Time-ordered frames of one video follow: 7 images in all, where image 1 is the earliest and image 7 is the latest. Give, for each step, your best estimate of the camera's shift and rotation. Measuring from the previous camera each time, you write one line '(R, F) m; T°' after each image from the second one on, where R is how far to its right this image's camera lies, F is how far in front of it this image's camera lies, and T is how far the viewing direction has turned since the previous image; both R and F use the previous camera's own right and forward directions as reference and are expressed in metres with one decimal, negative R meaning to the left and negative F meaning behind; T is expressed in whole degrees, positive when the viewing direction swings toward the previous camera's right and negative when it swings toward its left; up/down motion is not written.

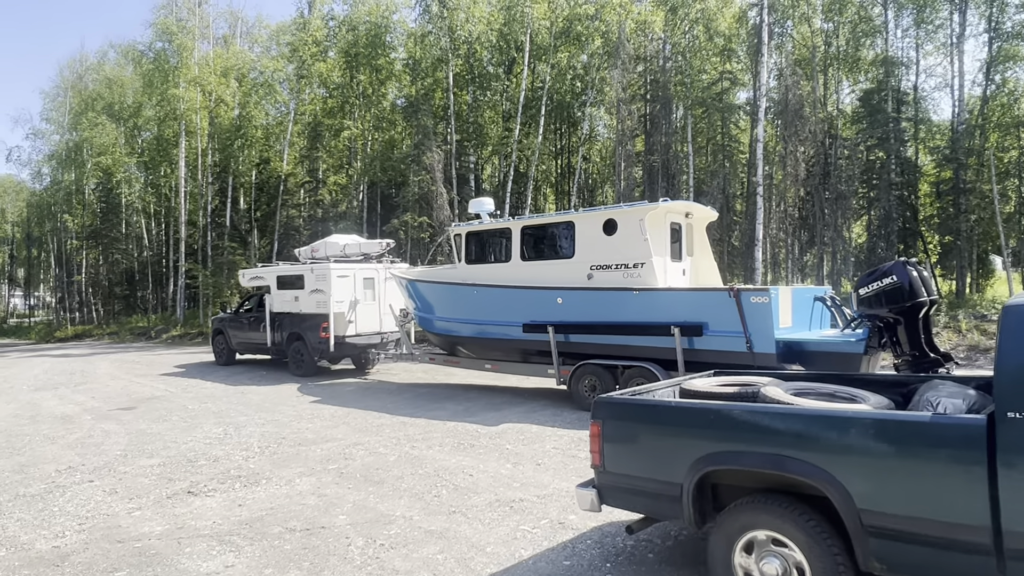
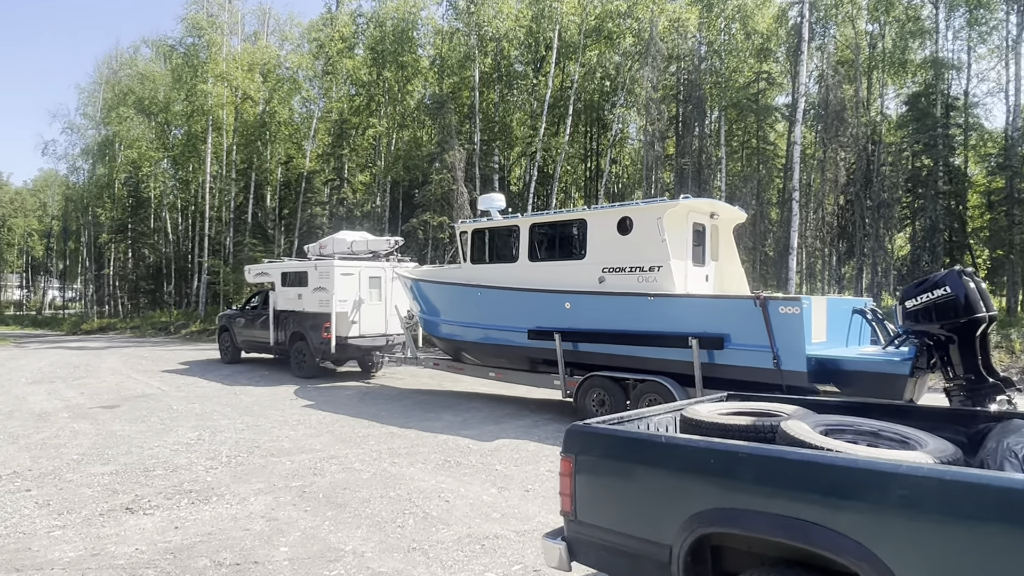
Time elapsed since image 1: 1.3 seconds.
(+0.3, +0.8) m; -3°
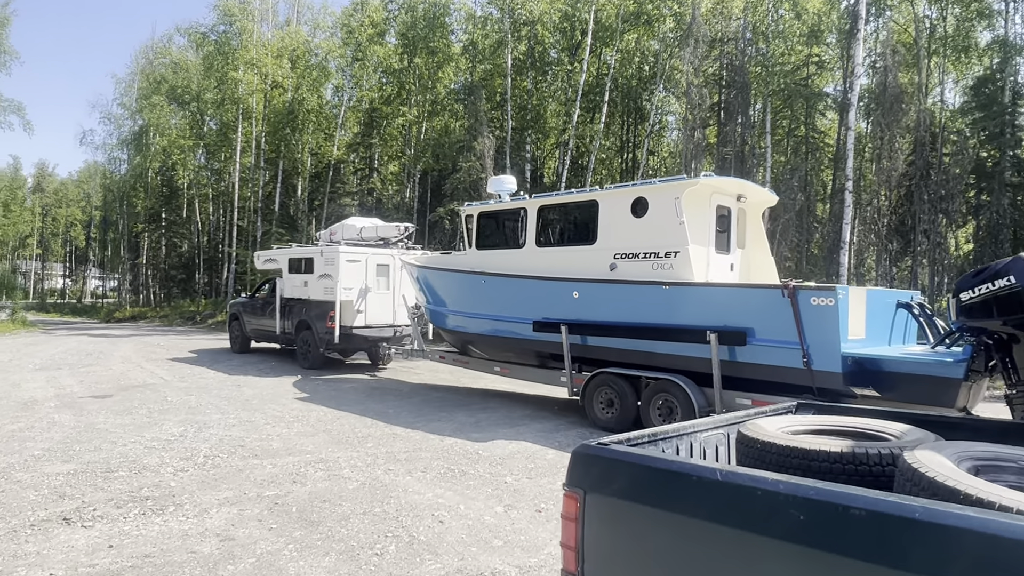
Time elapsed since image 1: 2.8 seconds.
(+0.2, +0.9) m; -3°
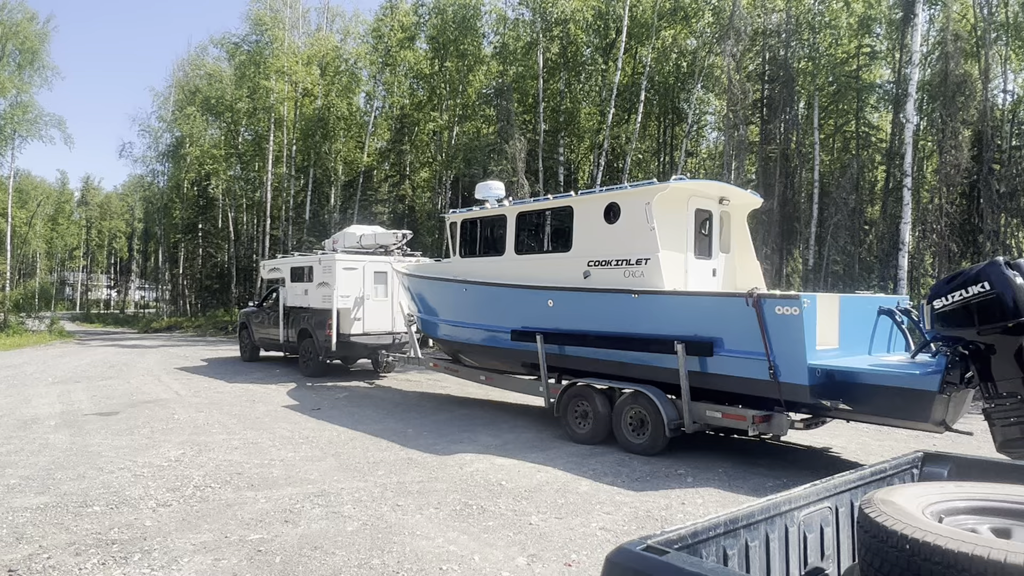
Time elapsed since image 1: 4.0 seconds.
(+0.1, +0.8) m; -3°
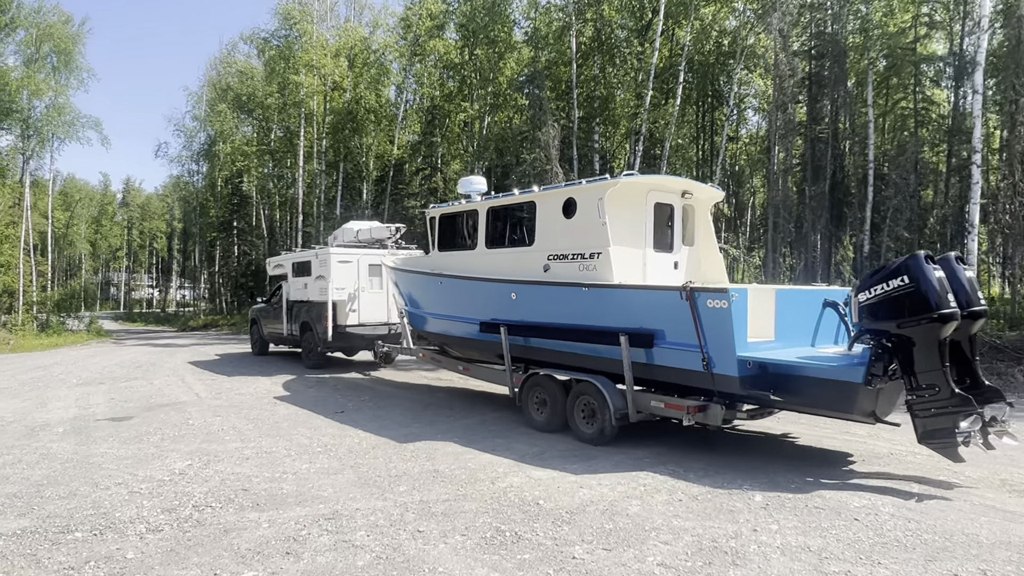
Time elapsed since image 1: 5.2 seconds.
(0.0, +0.7) m; -3°
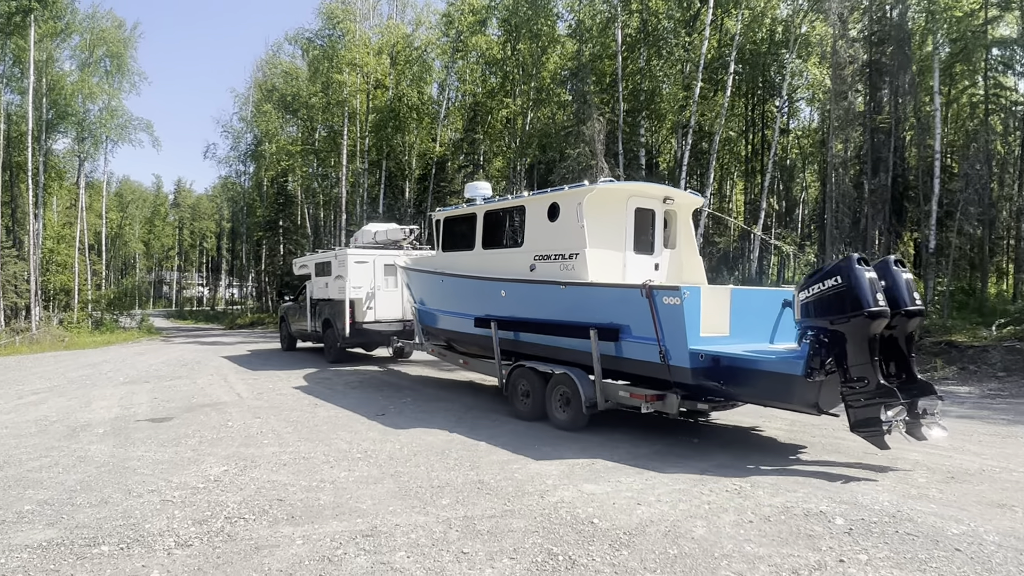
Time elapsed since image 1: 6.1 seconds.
(-0.1, +0.4) m; -3°
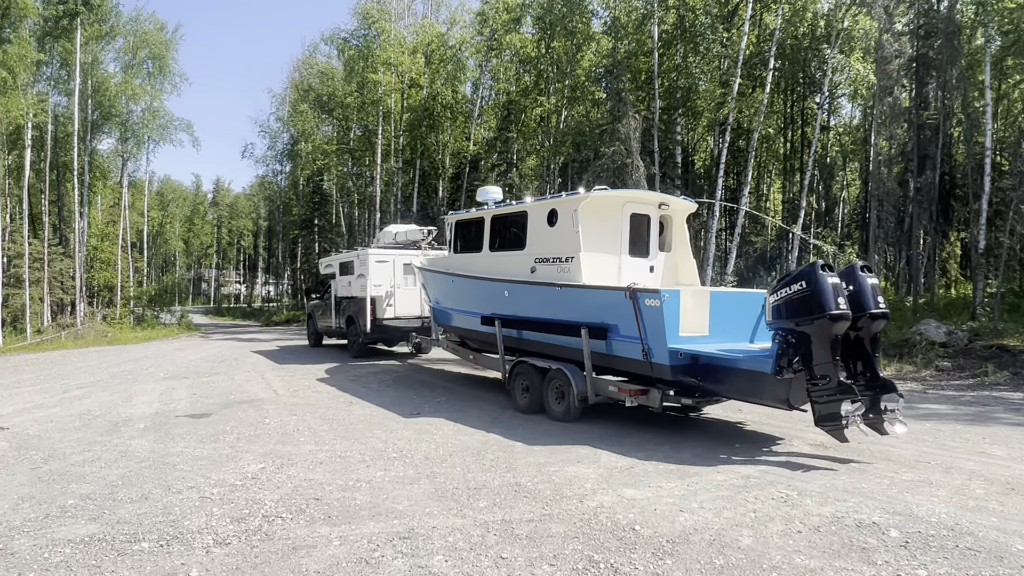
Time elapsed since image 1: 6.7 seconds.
(-0.1, +0.1) m; -3°
